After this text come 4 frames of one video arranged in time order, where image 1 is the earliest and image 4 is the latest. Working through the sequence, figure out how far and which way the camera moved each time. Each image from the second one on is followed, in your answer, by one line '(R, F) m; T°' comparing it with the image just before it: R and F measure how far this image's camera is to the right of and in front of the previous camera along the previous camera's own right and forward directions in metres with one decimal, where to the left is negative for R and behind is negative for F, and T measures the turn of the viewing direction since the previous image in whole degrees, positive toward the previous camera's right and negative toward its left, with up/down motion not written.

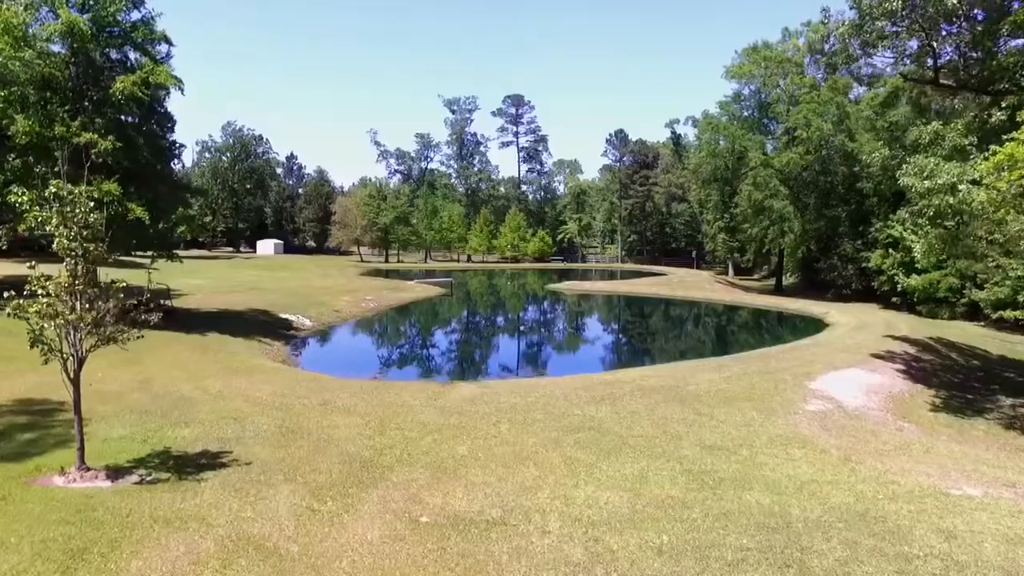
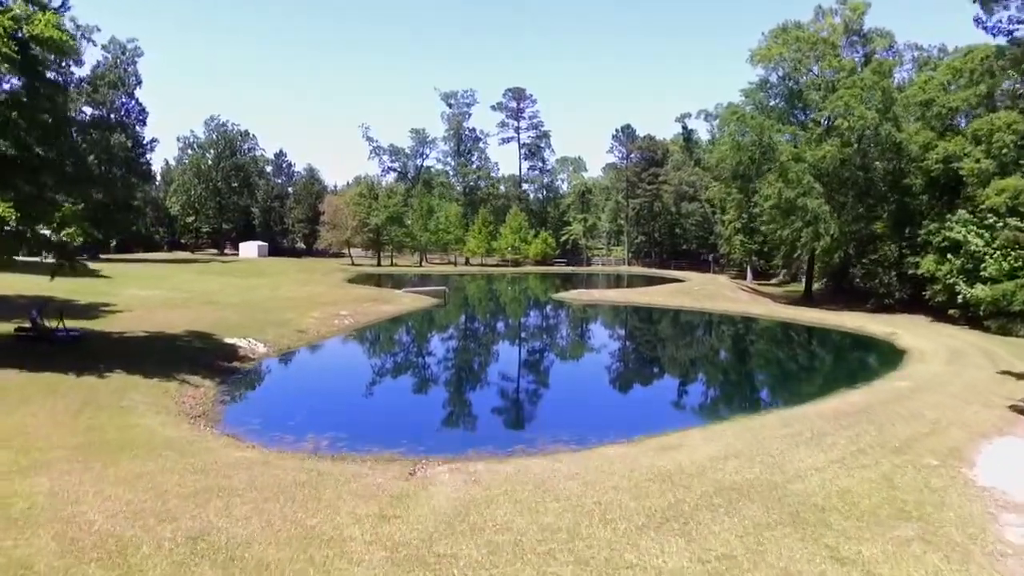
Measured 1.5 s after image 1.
(0.0, +5.2) m; 0°
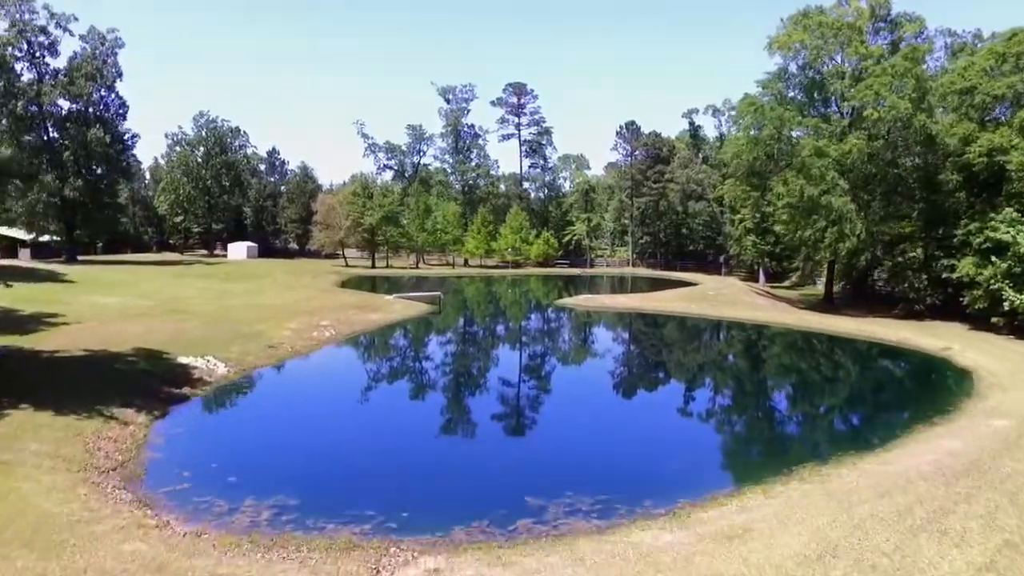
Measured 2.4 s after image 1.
(0.0, +3.1) m; 0°
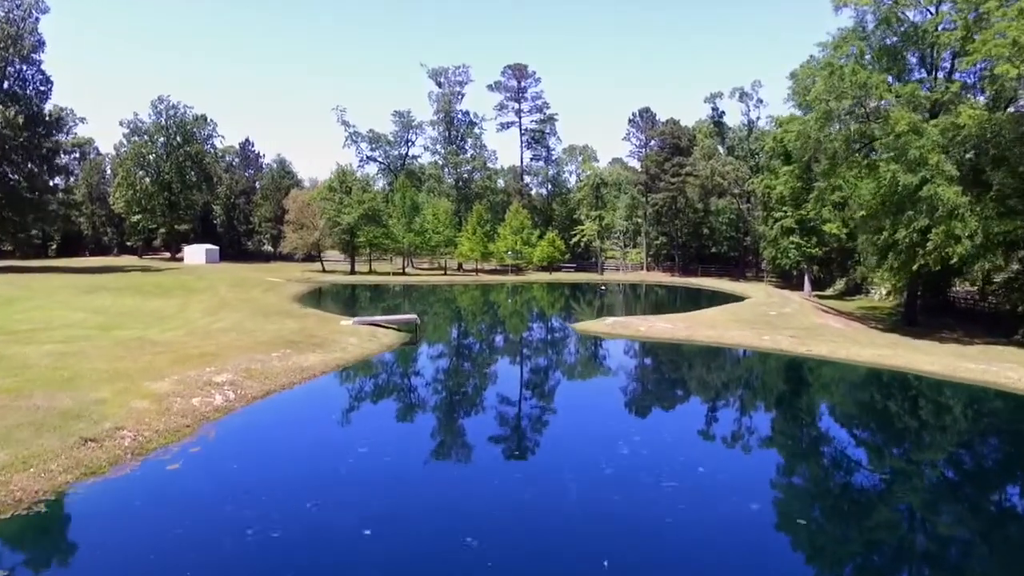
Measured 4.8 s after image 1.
(-0.1, +9.6) m; 0°
